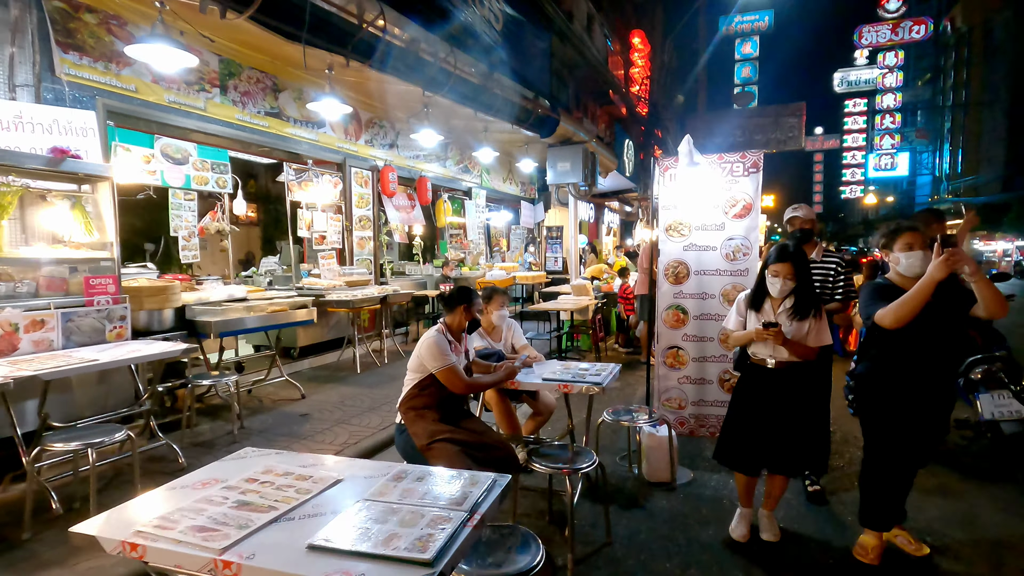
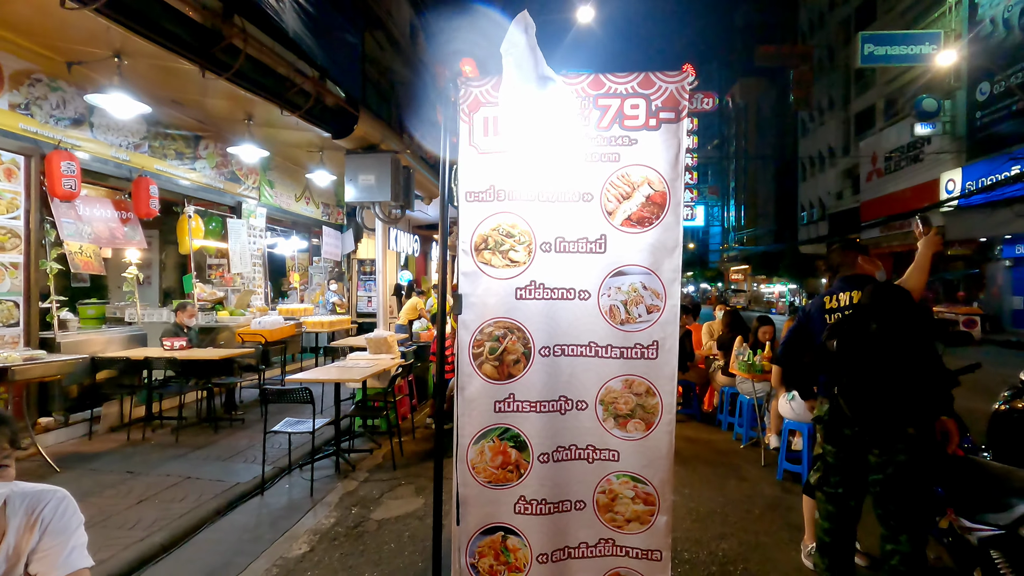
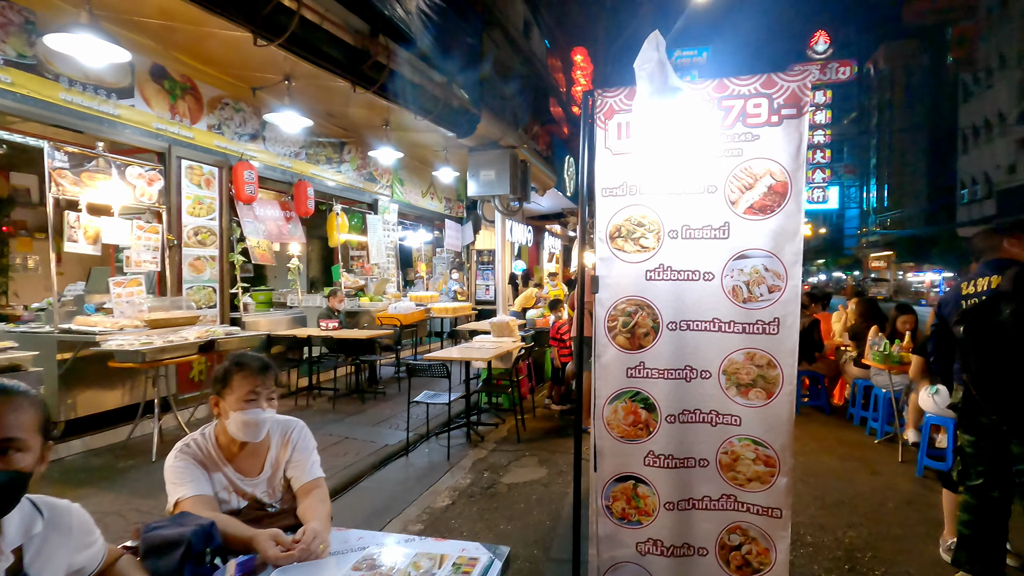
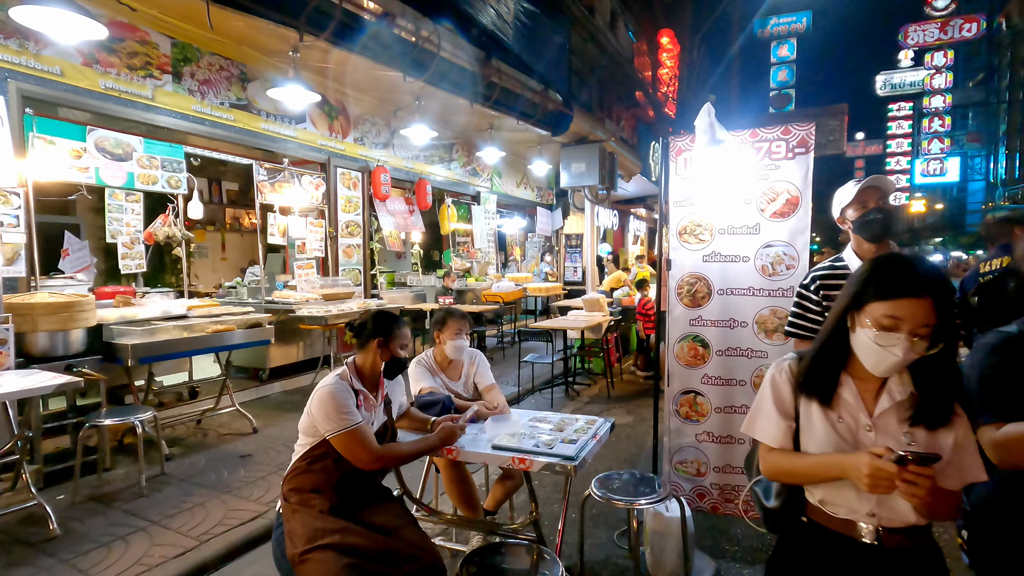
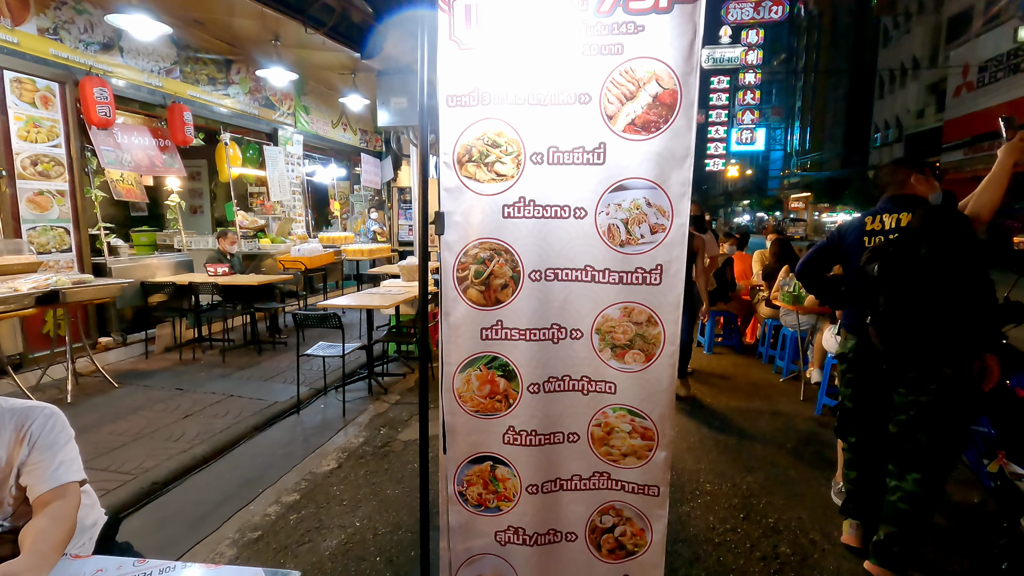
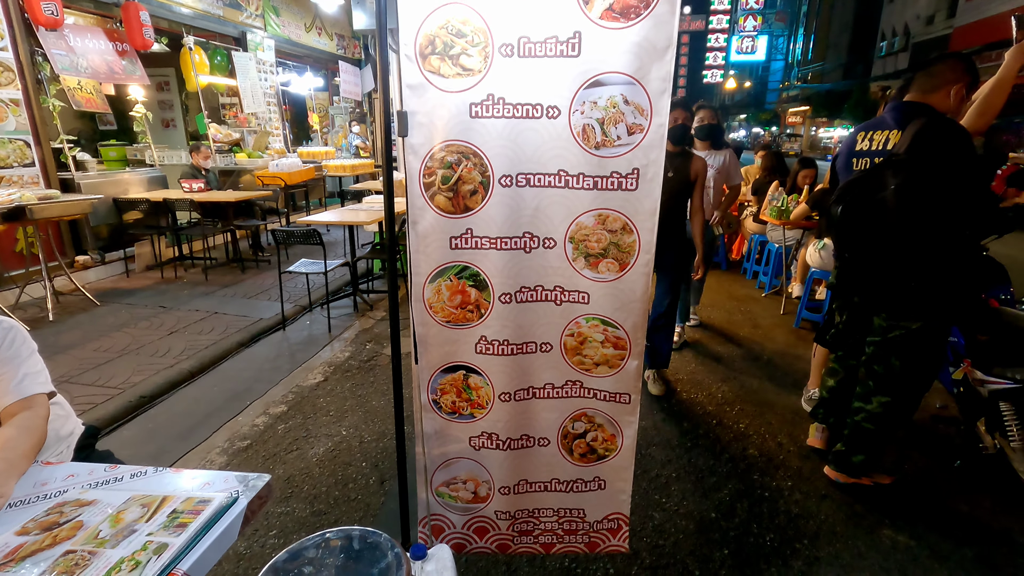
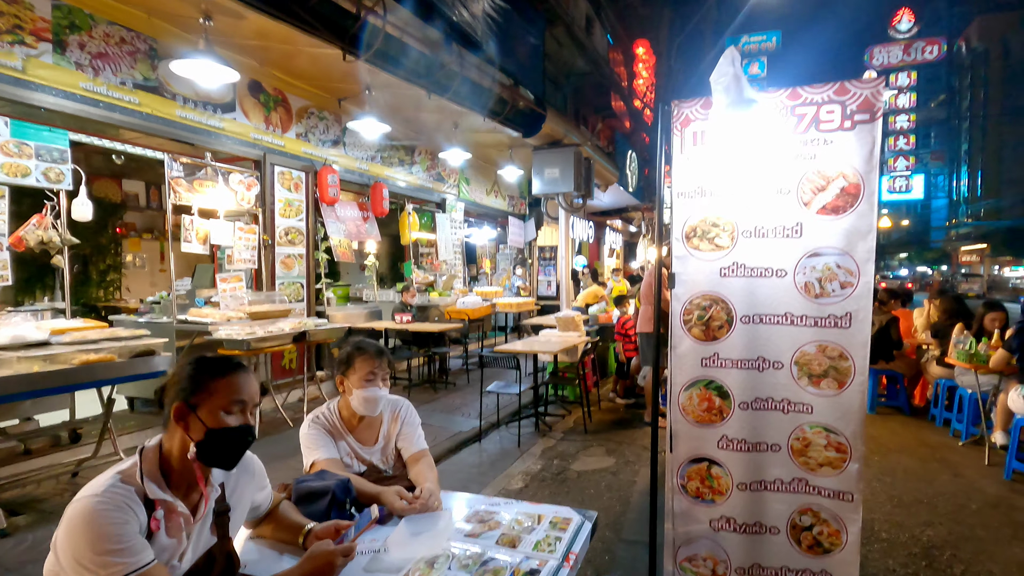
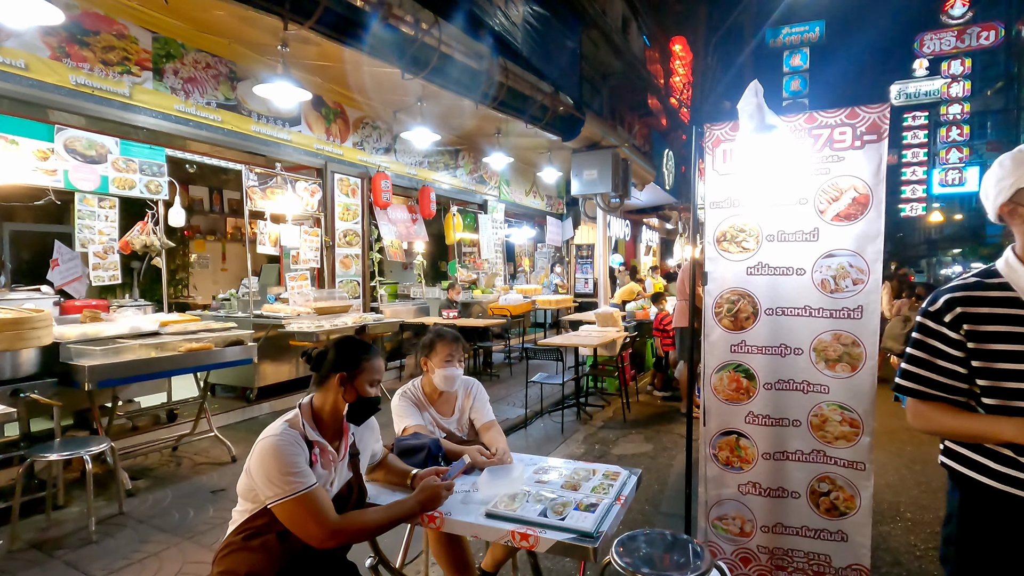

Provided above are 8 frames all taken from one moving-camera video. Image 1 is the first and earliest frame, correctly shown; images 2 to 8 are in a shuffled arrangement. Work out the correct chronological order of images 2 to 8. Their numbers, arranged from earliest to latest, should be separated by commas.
4, 8, 7, 3, 2, 5, 6
